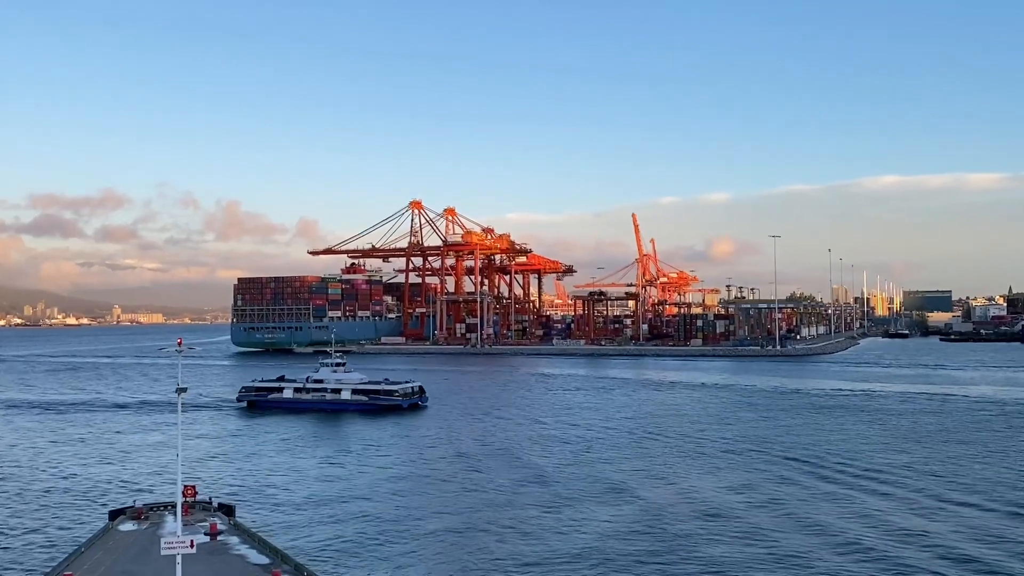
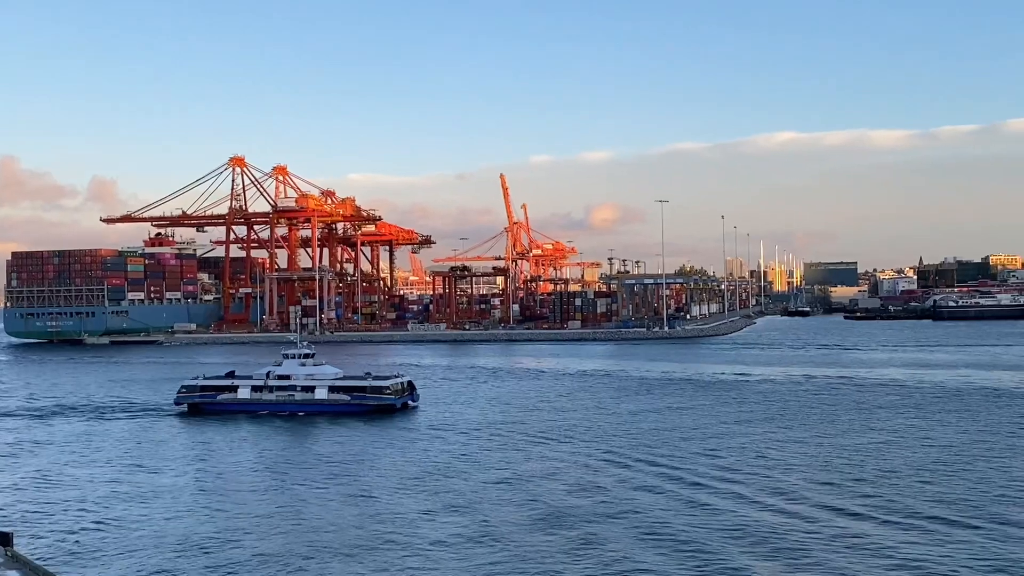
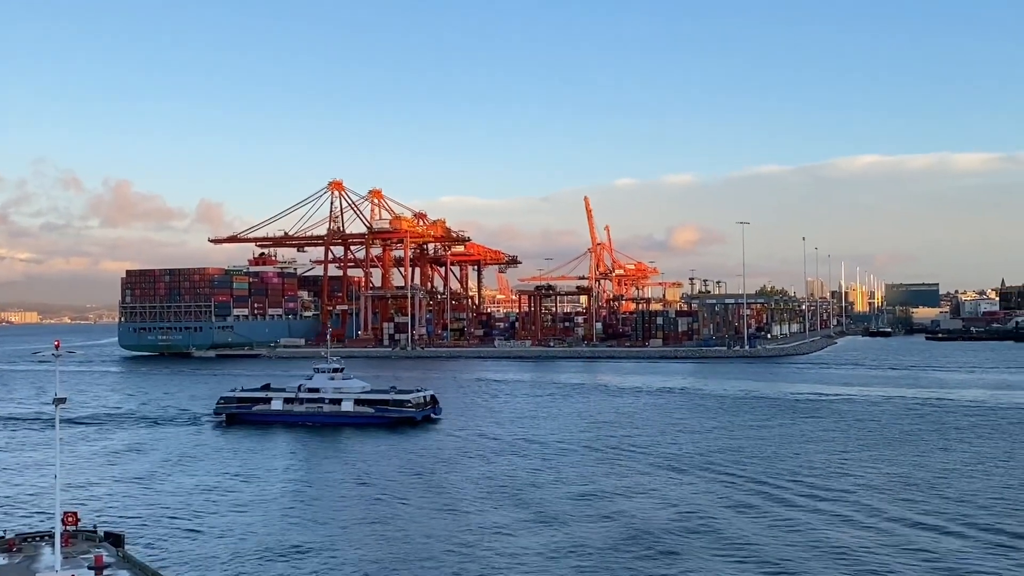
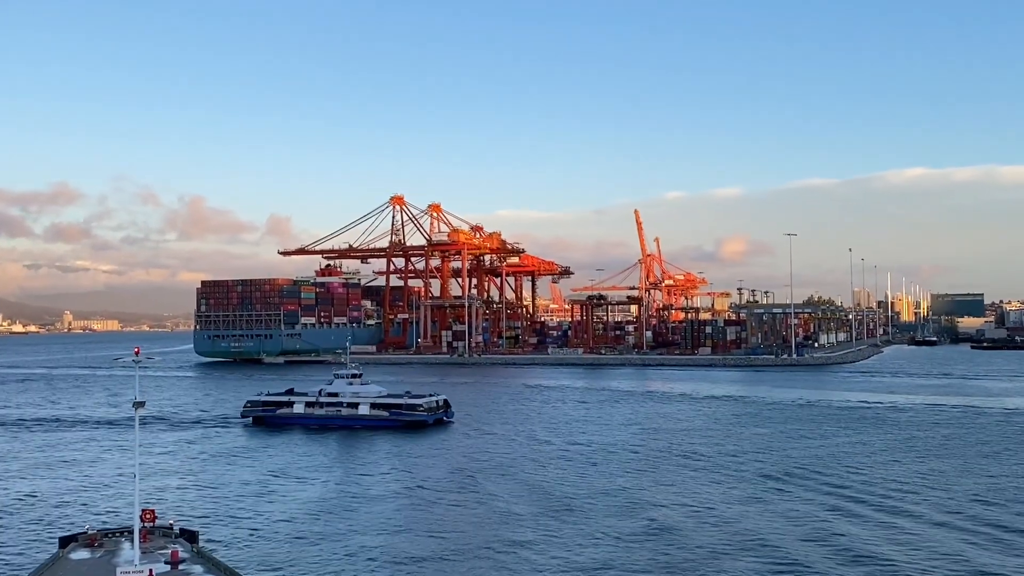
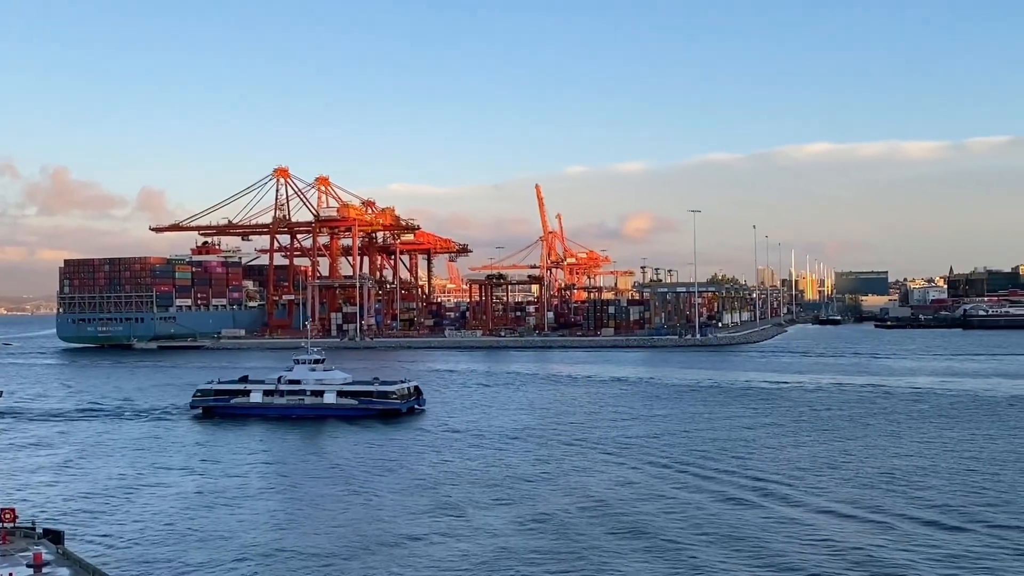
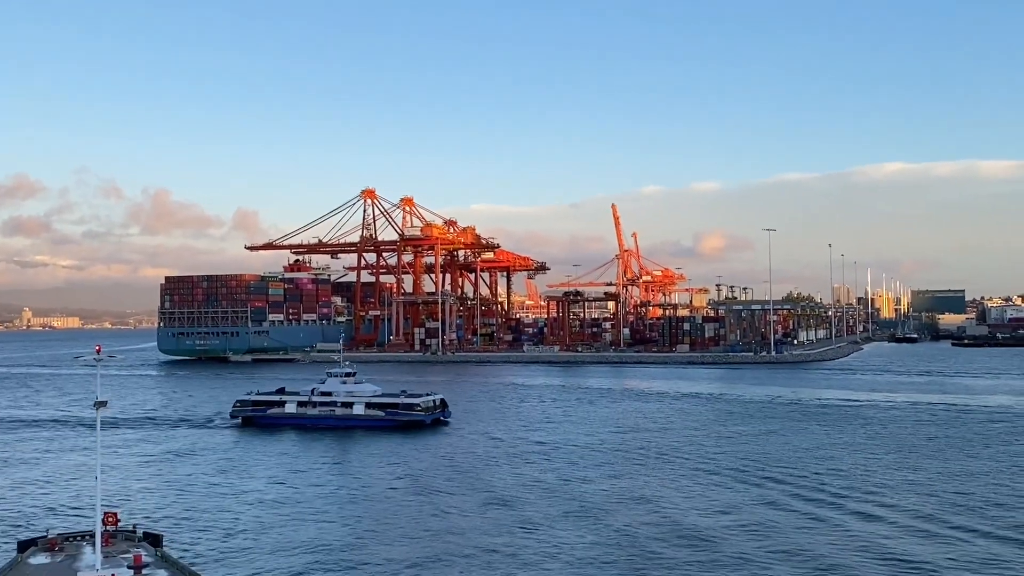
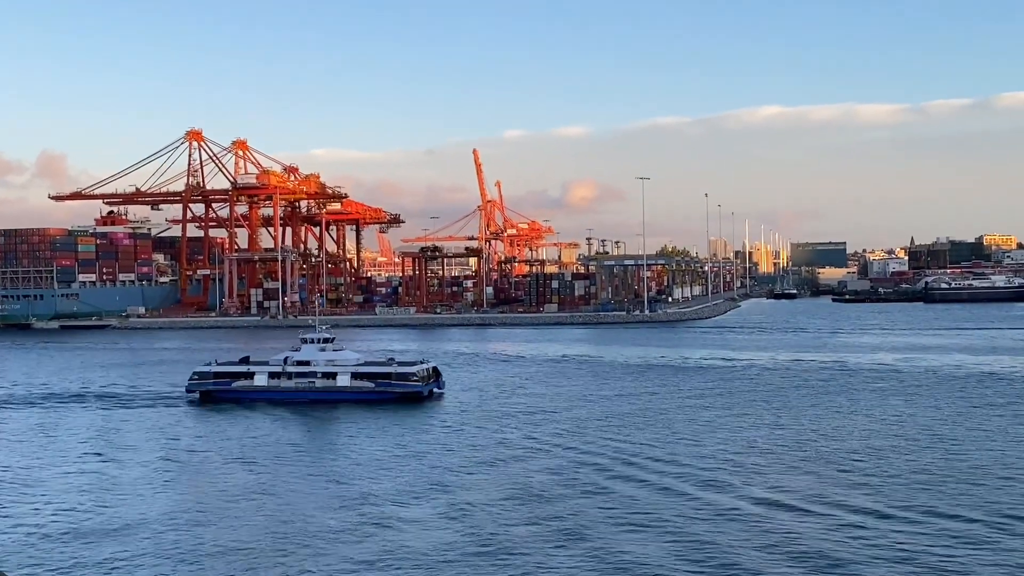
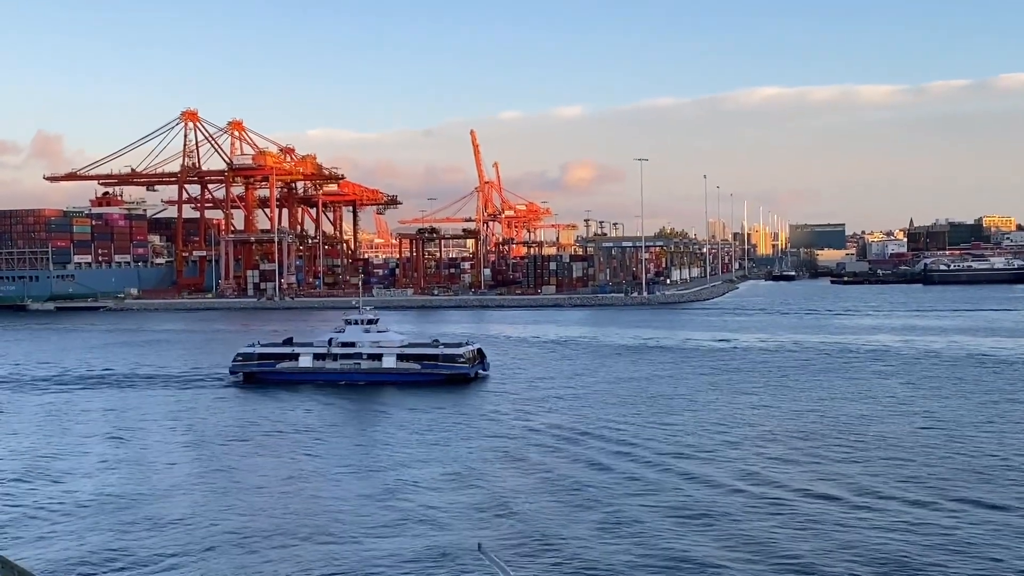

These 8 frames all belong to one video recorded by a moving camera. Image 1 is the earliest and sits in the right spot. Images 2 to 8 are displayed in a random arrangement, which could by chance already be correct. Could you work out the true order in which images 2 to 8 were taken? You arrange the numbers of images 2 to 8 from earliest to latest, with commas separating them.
4, 6, 3, 5, 2, 7, 8
